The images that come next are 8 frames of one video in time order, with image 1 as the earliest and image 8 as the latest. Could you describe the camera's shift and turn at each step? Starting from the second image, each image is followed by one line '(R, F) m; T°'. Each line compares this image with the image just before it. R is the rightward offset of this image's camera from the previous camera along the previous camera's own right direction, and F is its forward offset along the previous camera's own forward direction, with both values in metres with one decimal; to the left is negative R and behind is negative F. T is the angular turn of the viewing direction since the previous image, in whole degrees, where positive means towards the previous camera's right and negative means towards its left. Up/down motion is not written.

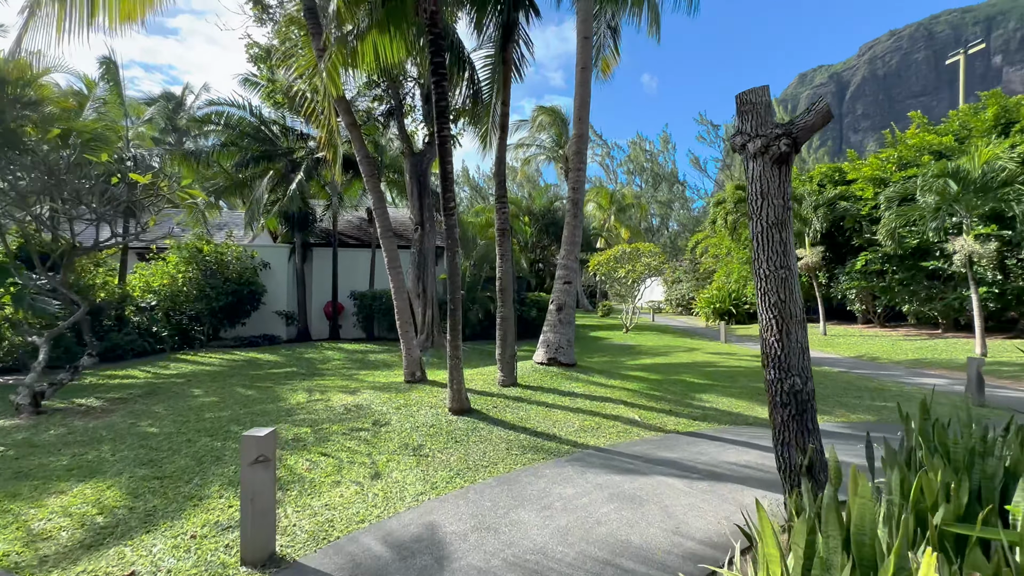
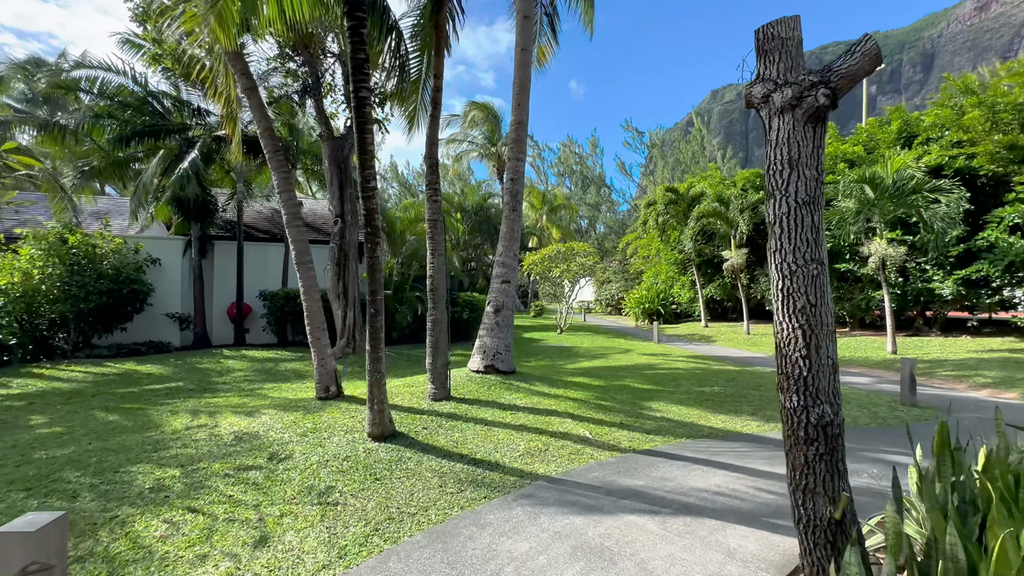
(0.0, +0.8) m; +8°
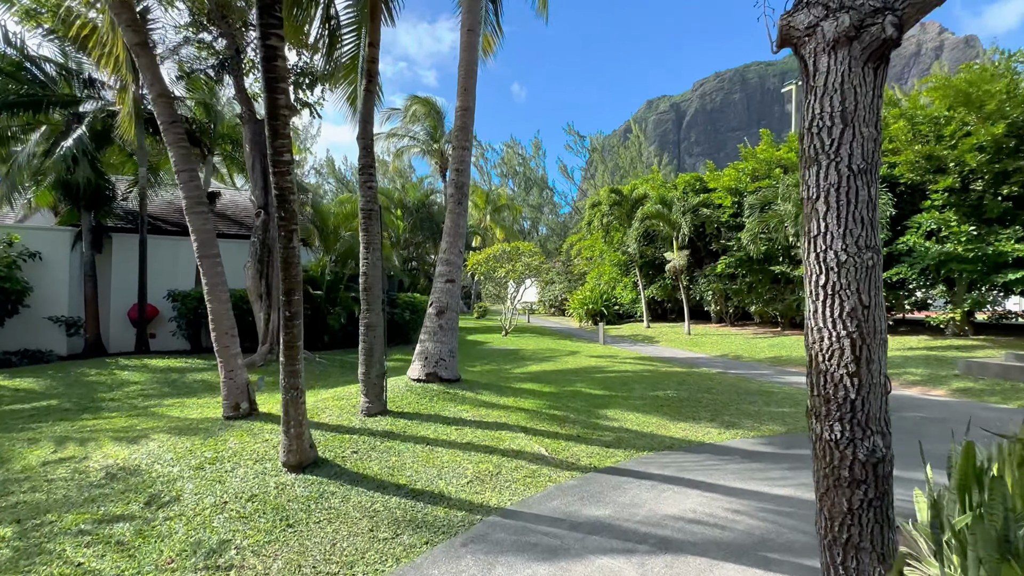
(0.0, +0.6) m; +7°
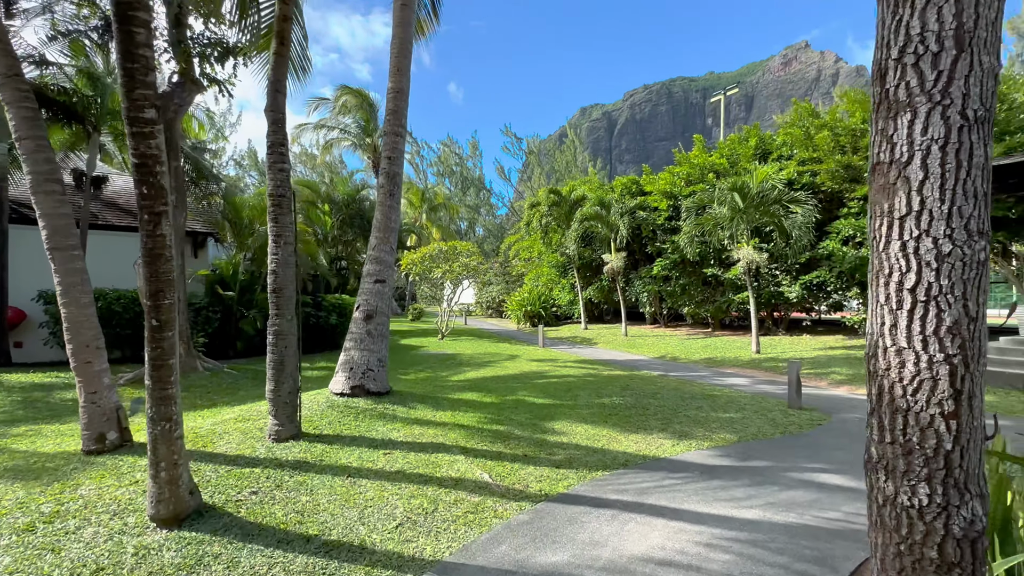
(0.0, +0.6) m; +8°
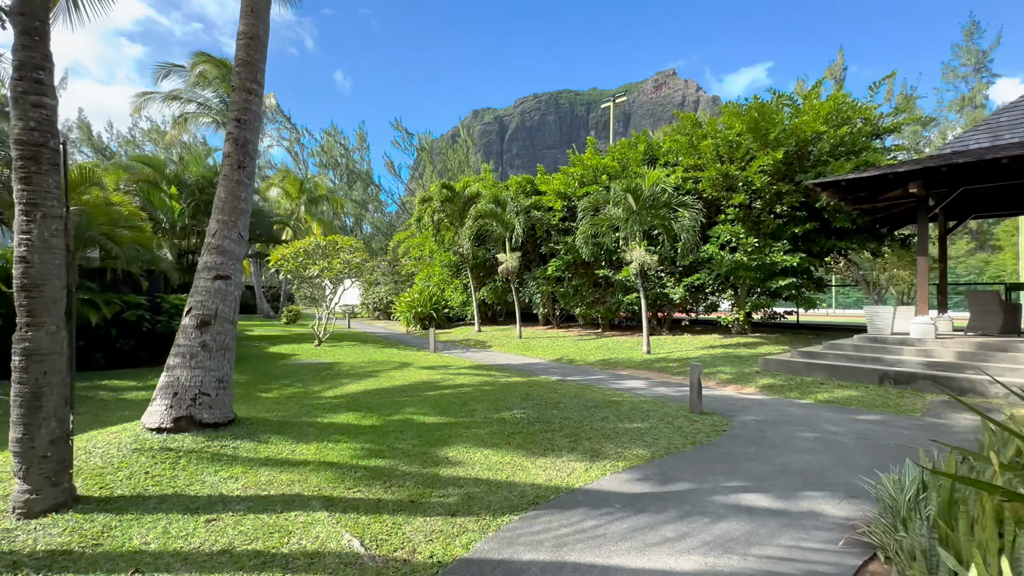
(0.0, +0.9) m; +13°
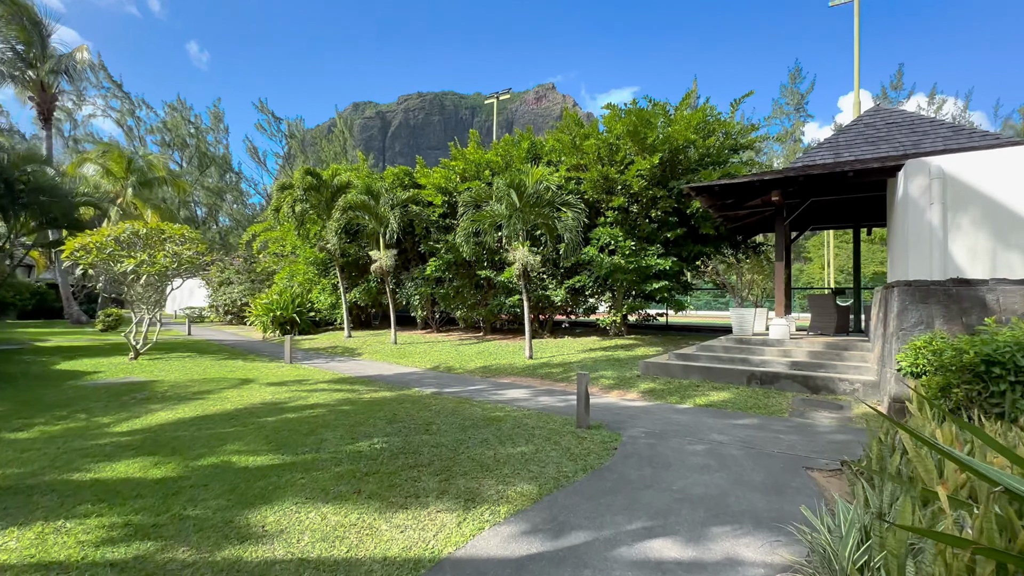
(+0.2, +1.0) m; +14°
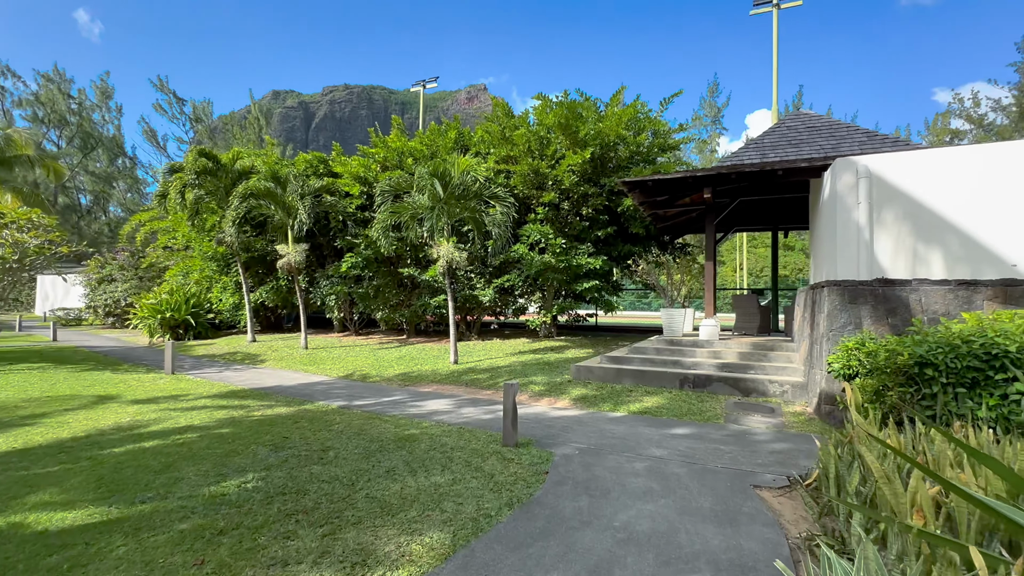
(+0.2, +0.8) m; +8°
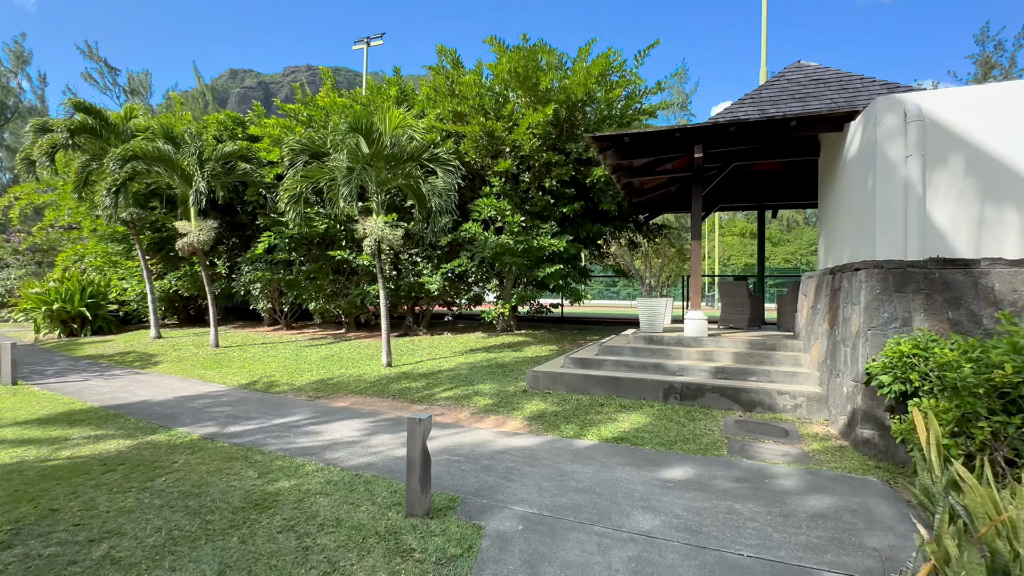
(+0.4, +1.9) m; +4°
